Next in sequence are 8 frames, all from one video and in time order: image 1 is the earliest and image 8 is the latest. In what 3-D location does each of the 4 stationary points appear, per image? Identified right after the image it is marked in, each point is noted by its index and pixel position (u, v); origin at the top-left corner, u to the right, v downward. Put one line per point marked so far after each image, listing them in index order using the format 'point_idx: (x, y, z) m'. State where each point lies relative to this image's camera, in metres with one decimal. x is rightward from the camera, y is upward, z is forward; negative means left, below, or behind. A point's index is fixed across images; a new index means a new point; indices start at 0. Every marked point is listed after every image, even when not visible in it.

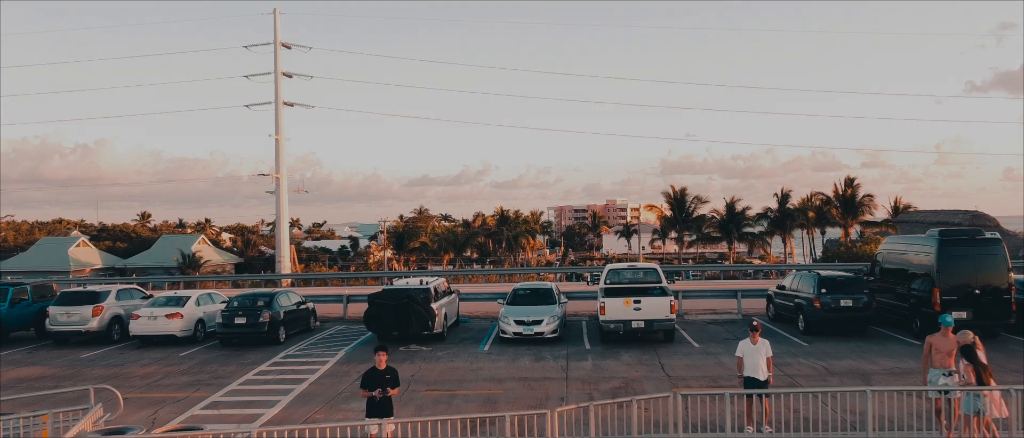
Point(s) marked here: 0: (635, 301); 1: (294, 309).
0: (+1.3, -0.8, +12.0) m
1: (-2.5, -1.0, +13.6) m
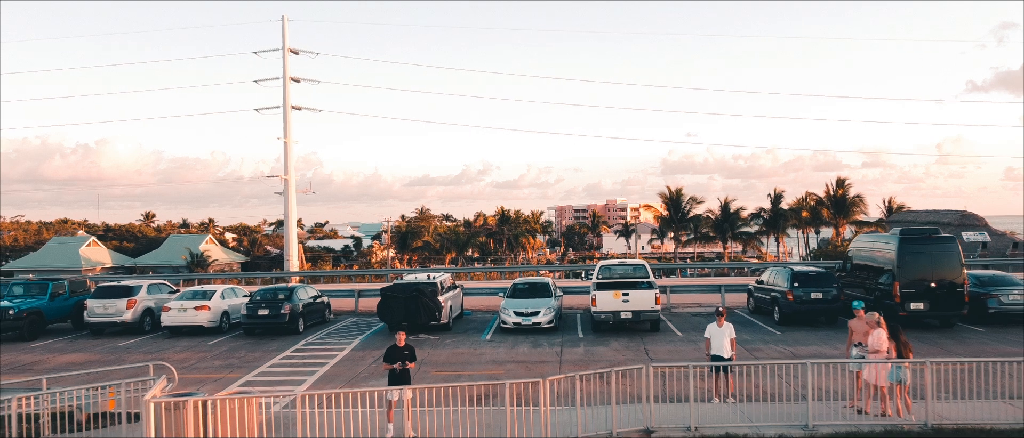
0: (+1.3, -0.8, +13.2) m
1: (-2.5, -1.1, +14.8) m
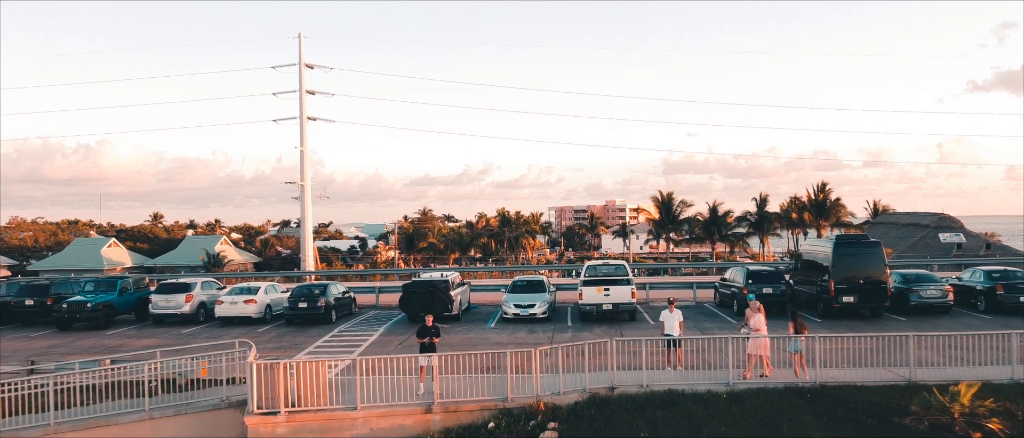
0: (+1.3, -0.9, +15.7) m
1: (-2.5, -1.2, +17.3) m
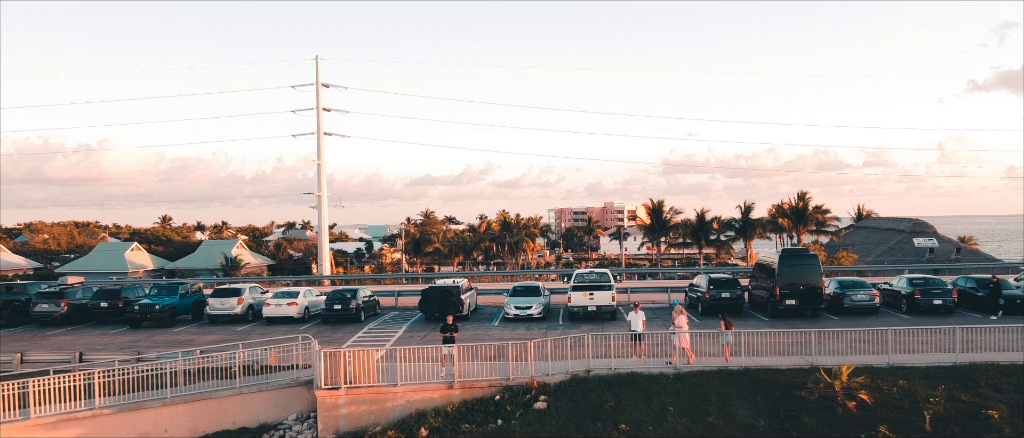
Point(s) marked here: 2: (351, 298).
0: (+1.3, -1.2, +18.8) m
1: (-2.5, -1.4, +20.4) m
2: (-2.7, -1.3, +19.6) m
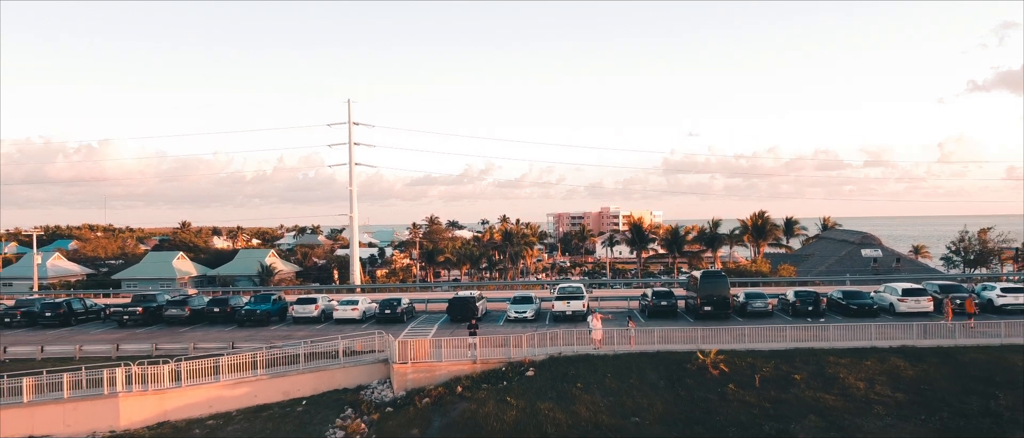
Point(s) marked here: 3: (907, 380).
0: (+1.3, -1.9, +26.5) m
1: (-2.5, -2.1, +28.1) m
2: (-2.7, -2.0, +27.3) m
3: (+6.3, -2.6, +18.7) m
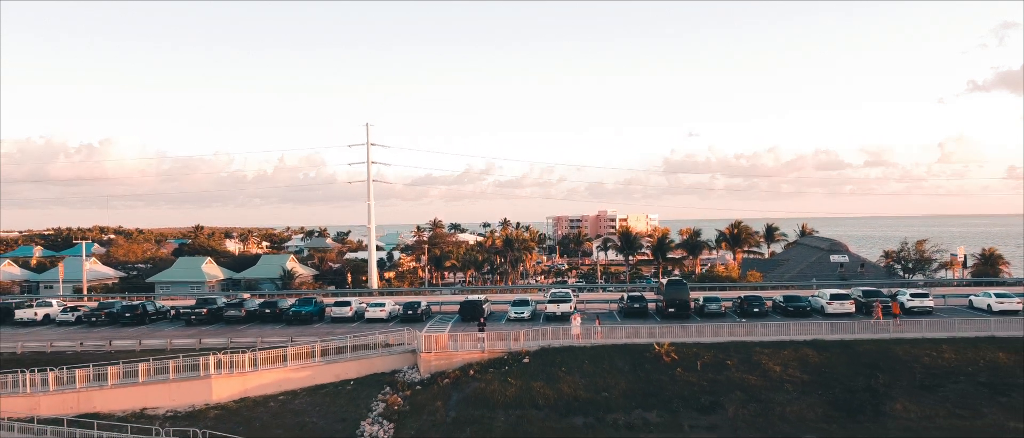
0: (+1.3, -2.4, +32.4) m
1: (-2.5, -2.6, +34.0) m
2: (-2.7, -2.5, +33.2) m
3: (+6.3, -3.1, +24.6) m
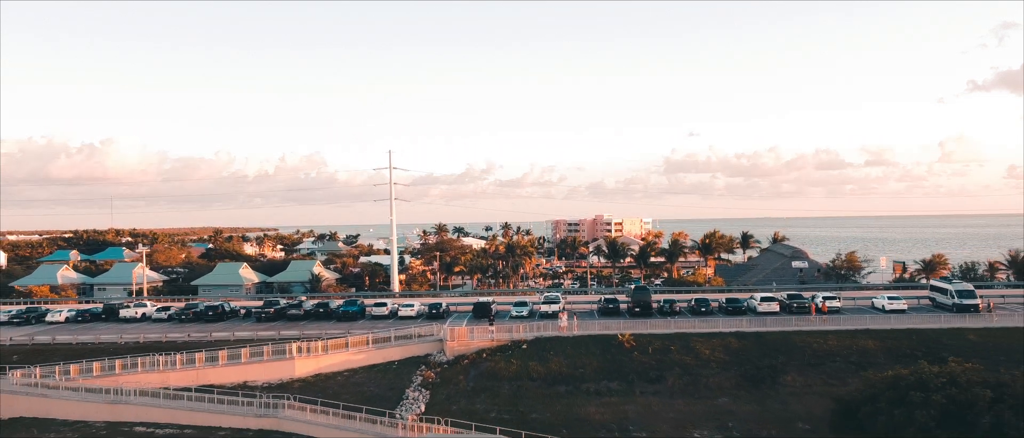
0: (+1.4, -3.1, +41.5) m
1: (-2.5, -3.3, +43.1) m
2: (-2.6, -3.2, +42.3) m
3: (+6.3, -3.8, +33.7) m
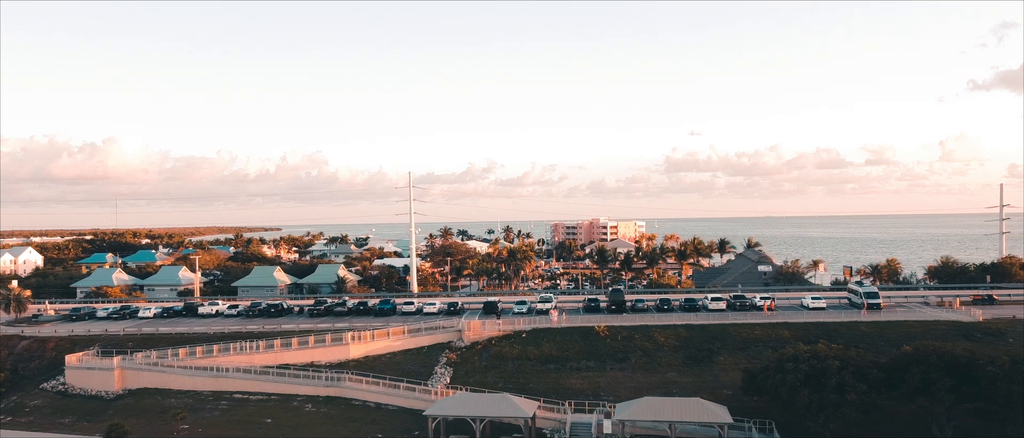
0: (+1.5, -3.8, +52.2) m
1: (-2.4, -4.0, +53.8) m
2: (-2.5, -3.9, +53.0) m
3: (+6.4, -4.5, +44.4) m
